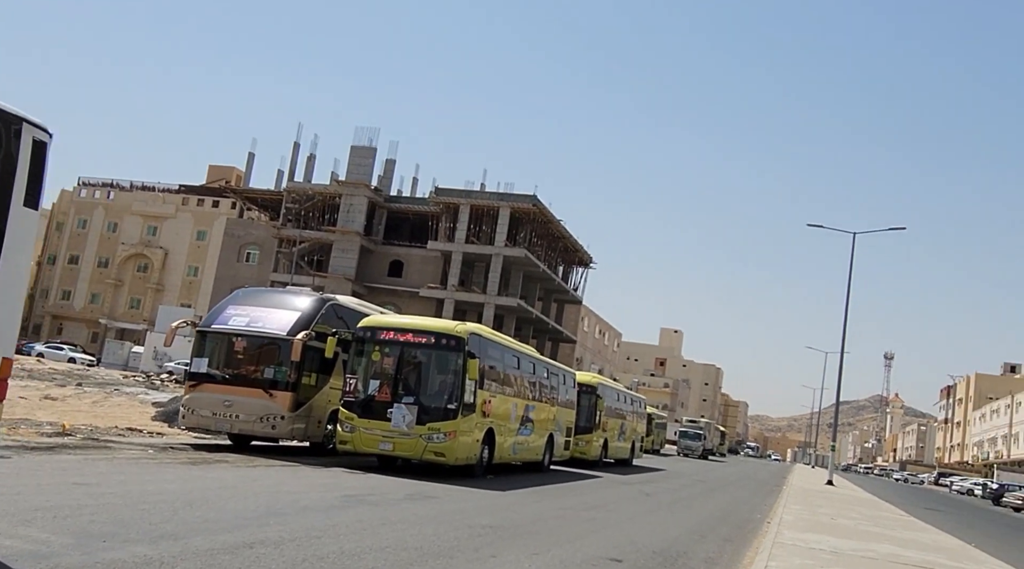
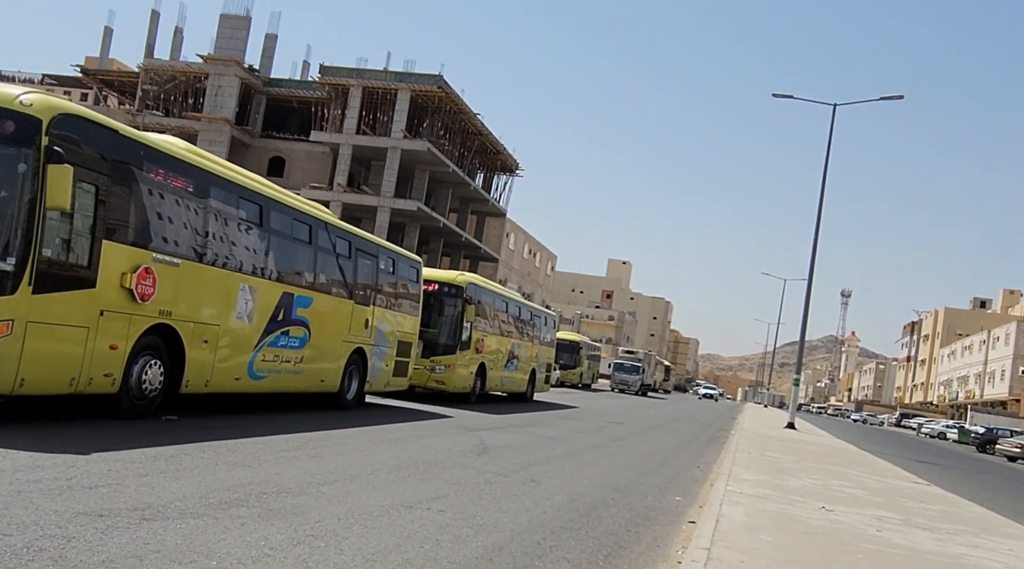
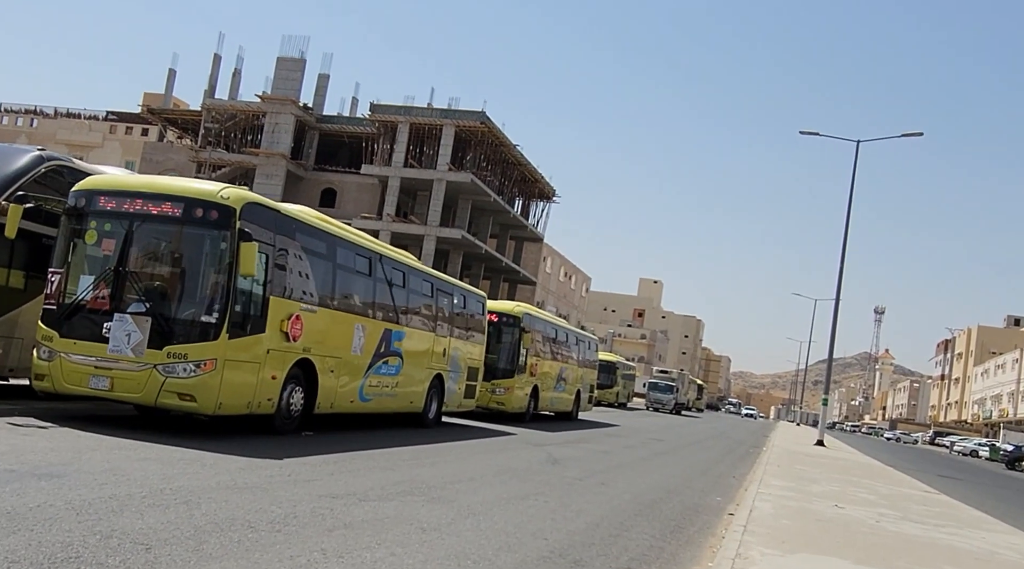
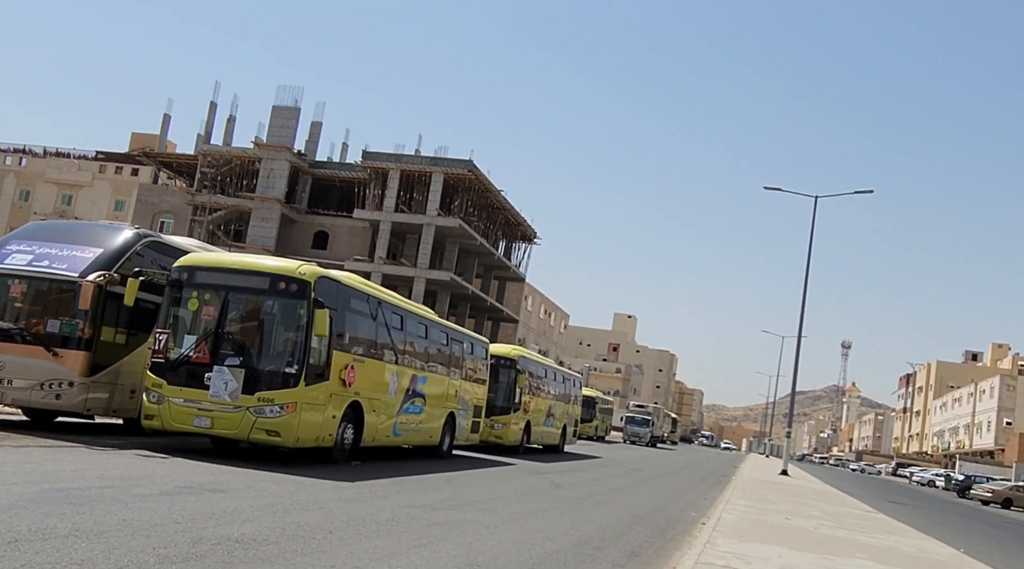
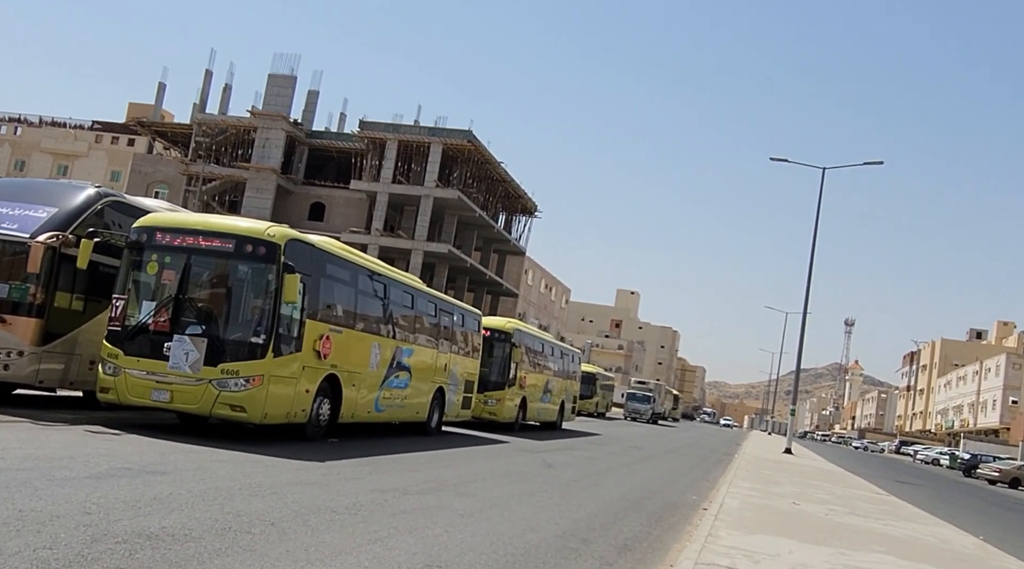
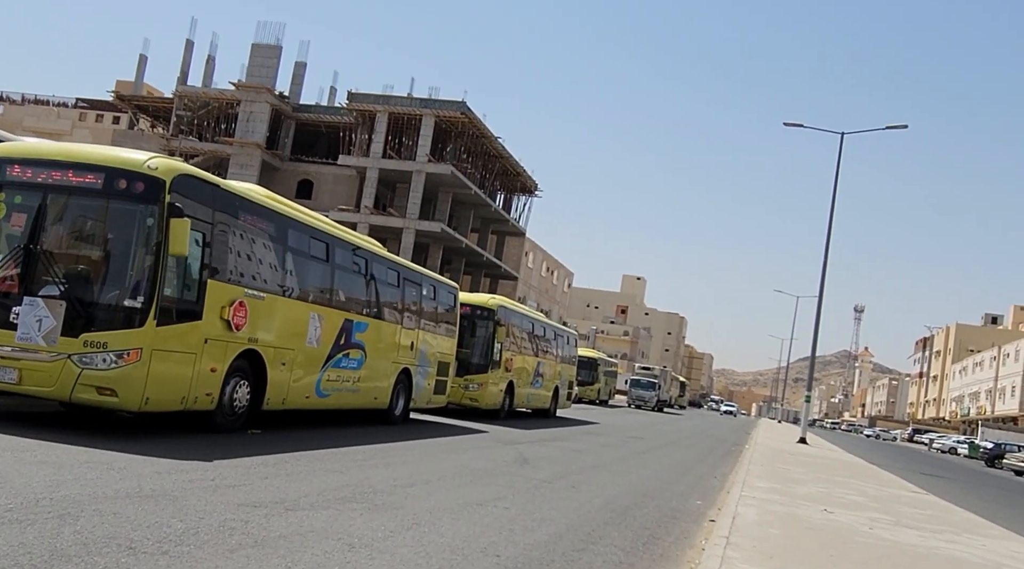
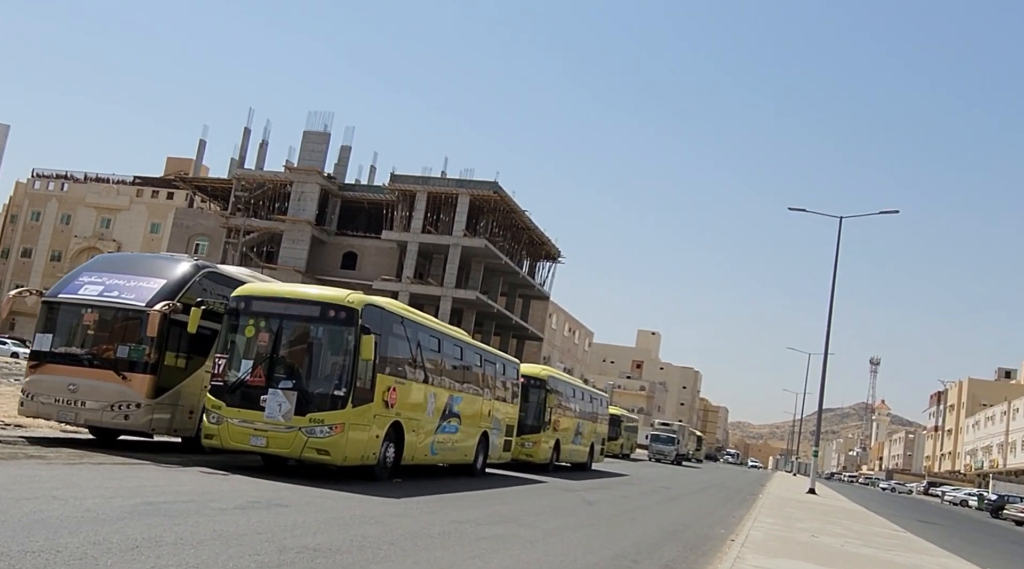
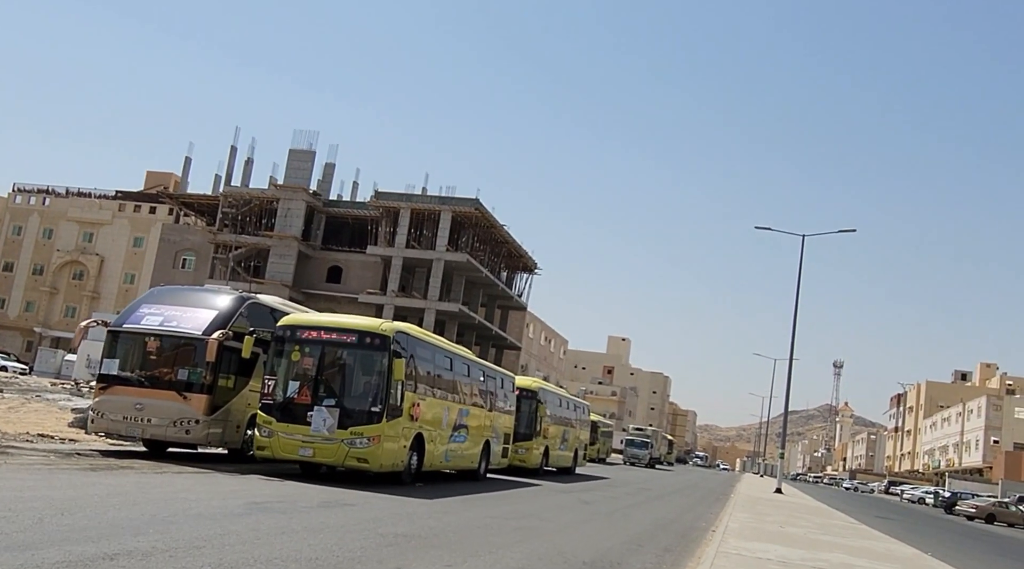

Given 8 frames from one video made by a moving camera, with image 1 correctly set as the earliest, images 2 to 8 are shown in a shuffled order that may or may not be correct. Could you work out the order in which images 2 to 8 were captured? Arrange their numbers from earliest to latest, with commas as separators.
8, 7, 4, 5, 3, 6, 2
